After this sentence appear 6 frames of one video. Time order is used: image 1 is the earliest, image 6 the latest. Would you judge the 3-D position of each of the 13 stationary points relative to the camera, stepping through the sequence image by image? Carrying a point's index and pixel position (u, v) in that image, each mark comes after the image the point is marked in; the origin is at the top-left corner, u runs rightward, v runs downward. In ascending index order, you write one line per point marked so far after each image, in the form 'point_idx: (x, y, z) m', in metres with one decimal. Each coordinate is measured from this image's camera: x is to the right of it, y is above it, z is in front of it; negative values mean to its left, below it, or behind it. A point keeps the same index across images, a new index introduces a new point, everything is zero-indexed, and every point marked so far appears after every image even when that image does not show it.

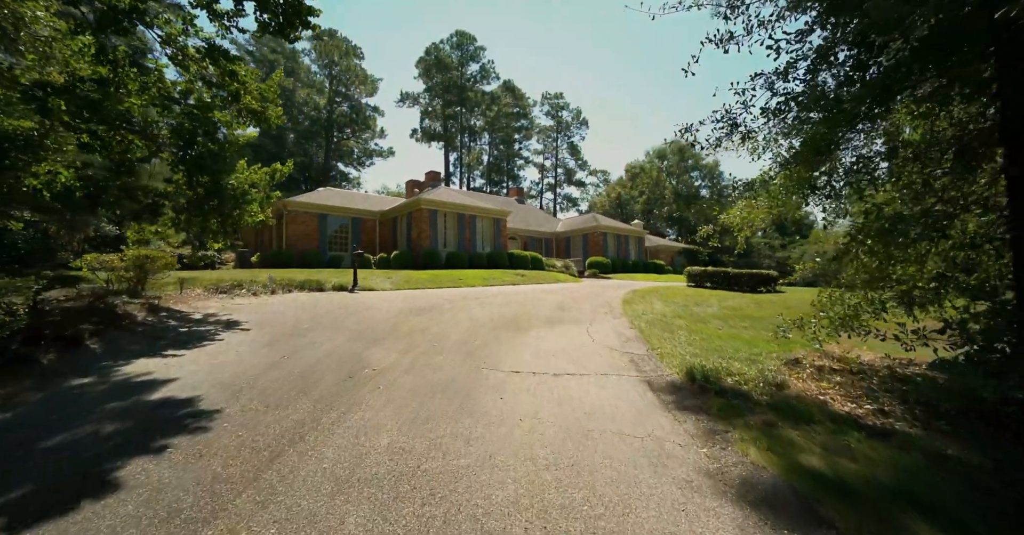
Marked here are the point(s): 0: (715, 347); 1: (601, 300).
0: (+2.6, -1.0, +5.2) m
1: (+2.4, -0.9, +10.9) m
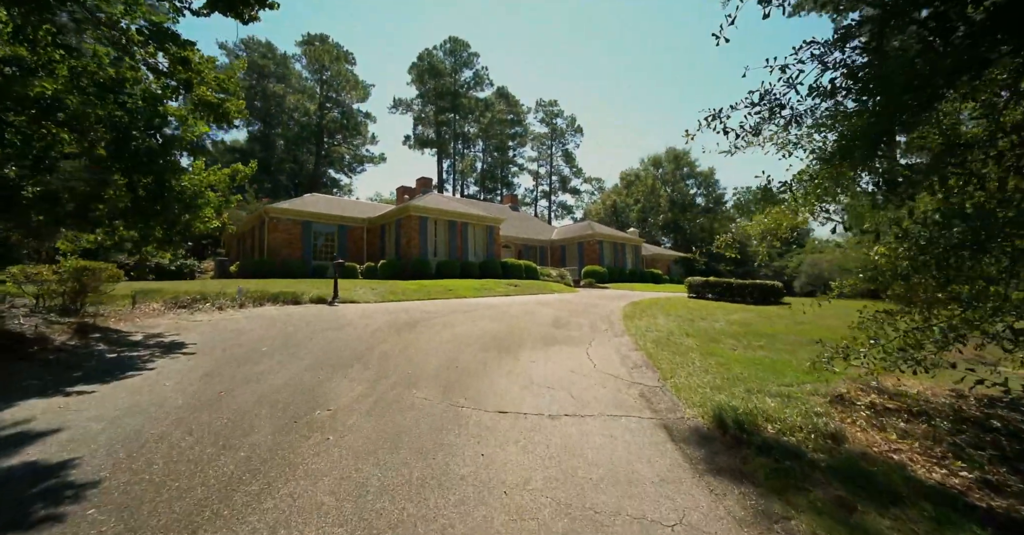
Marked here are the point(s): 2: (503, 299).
0: (+2.5, -1.2, +4.5) m
1: (+2.2, -1.2, +10.2) m
2: (-0.3, -1.1, +13.9) m
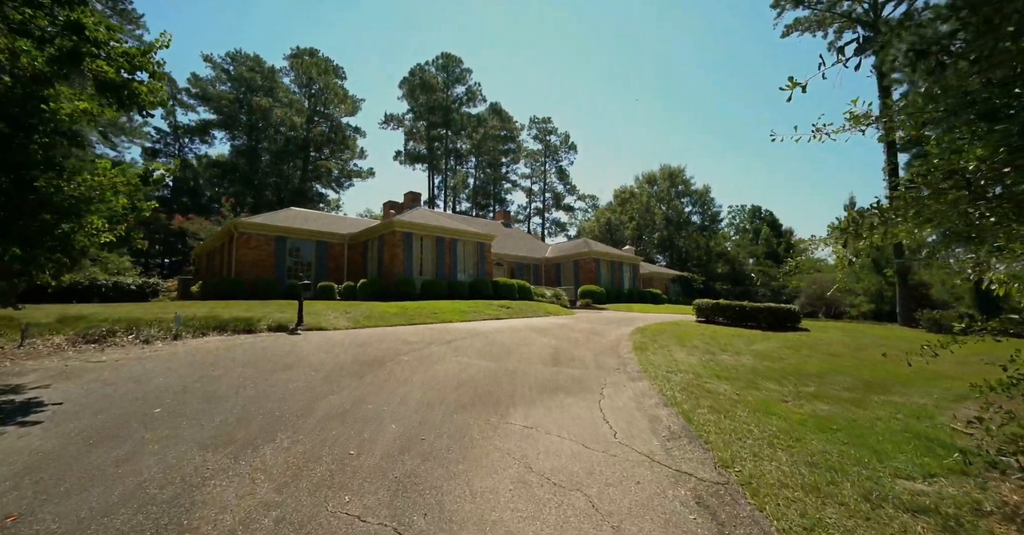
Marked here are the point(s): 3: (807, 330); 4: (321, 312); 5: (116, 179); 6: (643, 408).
0: (+2.4, -1.5, +3.1) m
1: (+2.0, -1.7, +8.8) m
2: (-0.5, -1.7, +12.4) m
3: (+9.3, -2.0, +12.9) m
4: (-5.5, -1.3, +11.6) m
5: (-5.4, +1.2, +5.5) m
6: (+1.4, -1.5, +4.5) m
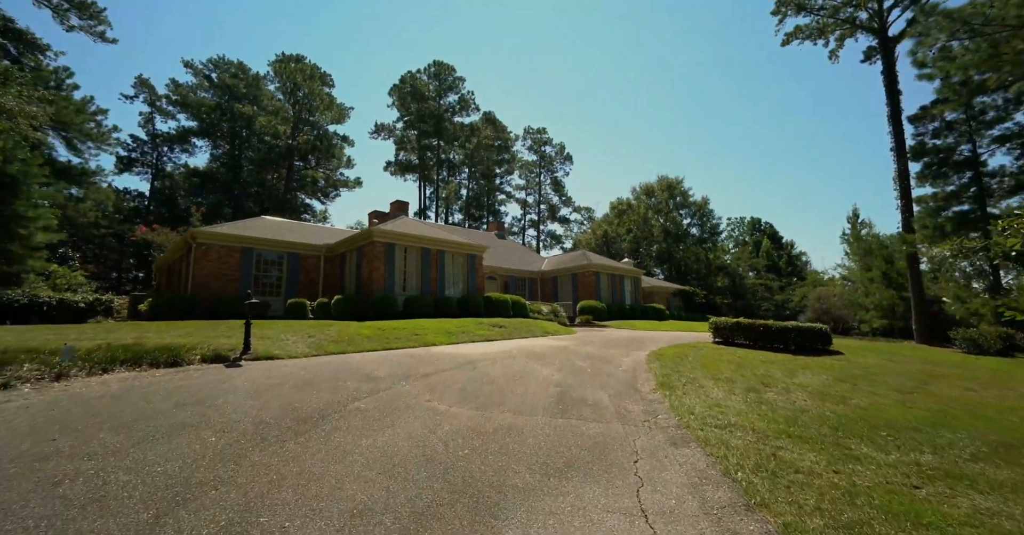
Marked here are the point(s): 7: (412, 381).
0: (+2.3, -1.5, +1.4) m
1: (+1.9, -2.0, +7.1) m
2: (-0.7, -2.1, +10.7) m
3: (+9.1, -2.4, +11.2) m
4: (-5.6, -1.6, +9.8) m
5: (-5.5, +1.0, +3.8) m
6: (+1.4, -1.7, +2.7) m
7: (-1.7, -1.9, +6.8) m
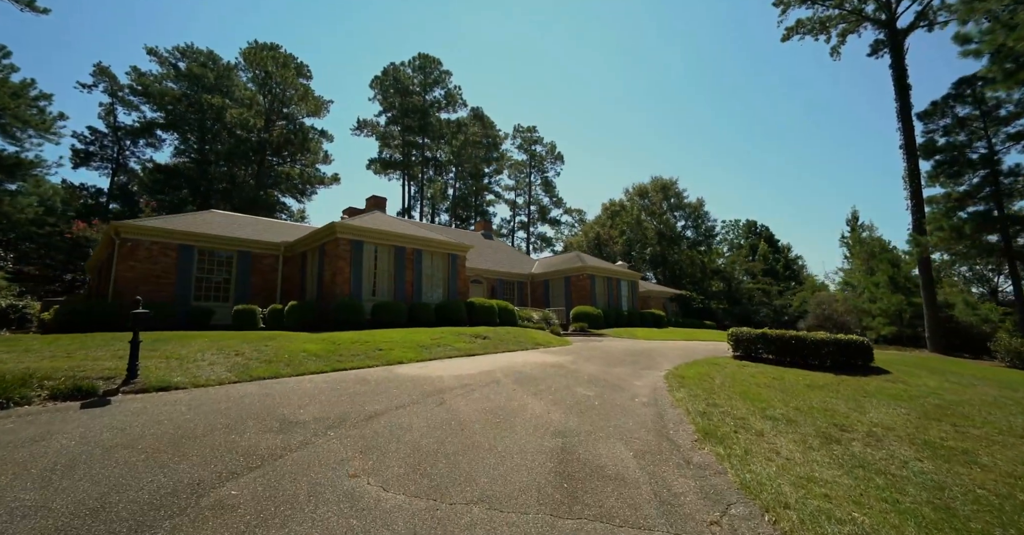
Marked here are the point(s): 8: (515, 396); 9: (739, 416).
0: (+2.2, -1.5, -0.6) m
1: (+1.6, -1.9, +5.1) m
2: (-1.1, -2.1, +8.6) m
3: (+8.8, -2.4, +9.4) m
4: (-5.9, -1.6, +7.6) m
5: (-5.6, +1.1, +1.6) m
6: (+1.2, -1.6, +0.7) m
7: (-1.9, -1.9, +4.7) m
8: (0.0, -2.0, +6.5) m
9: (+3.1, -2.0, +5.5) m
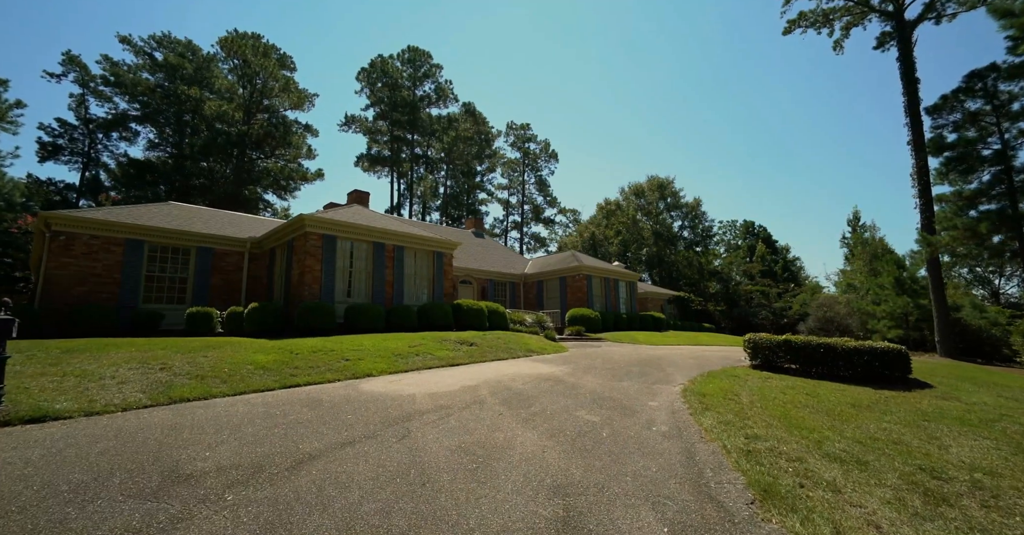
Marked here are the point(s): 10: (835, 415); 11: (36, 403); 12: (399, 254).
0: (+2.1, -1.4, -1.9) m
1: (+1.4, -1.9, +3.7) m
2: (-1.3, -2.1, +7.2) m
3: (+8.6, -2.4, +8.2) m
4: (-6.2, -1.5, +6.2) m
5: (-5.7, +1.2, +0.2) m
6: (+1.1, -1.5, -0.6) m
7: (-2.1, -1.8, +3.3) m
8: (-0.1, -2.0, +5.2) m
9: (+2.9, -1.9, +4.2) m
10: (+4.7, -2.1, +5.8) m
11: (-5.6, -1.6, +4.8) m
12: (-3.9, +0.4, +14.2) m
